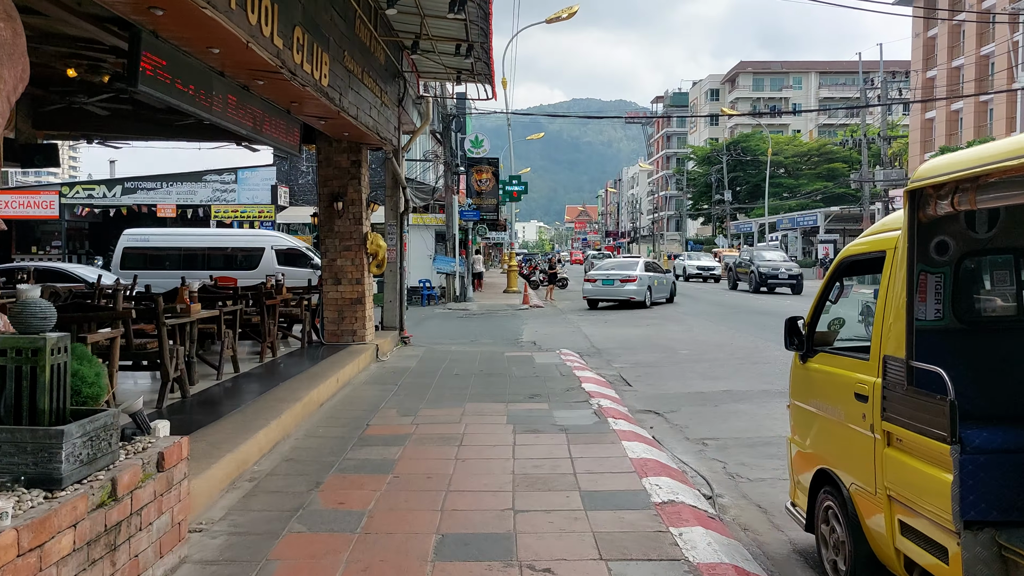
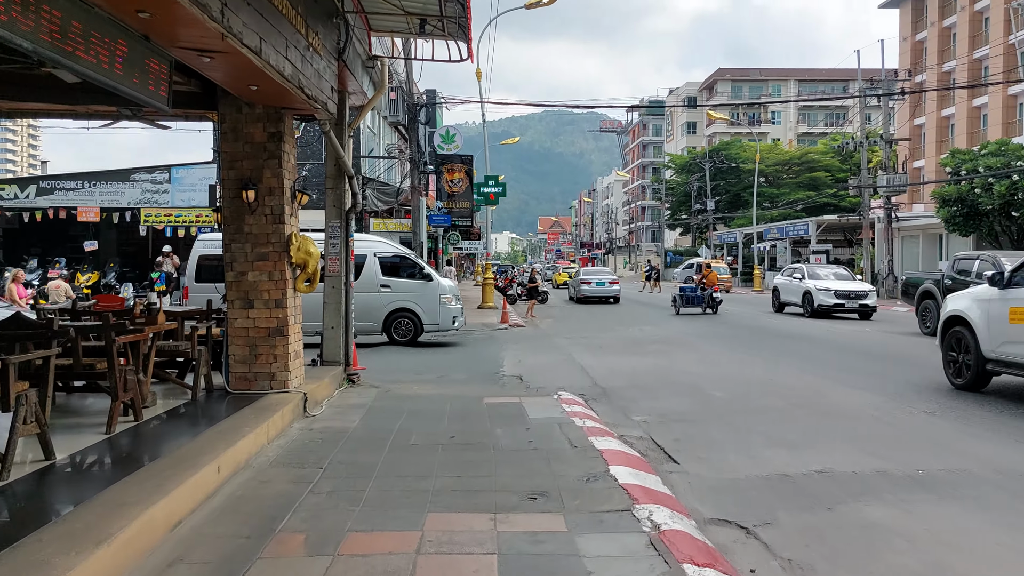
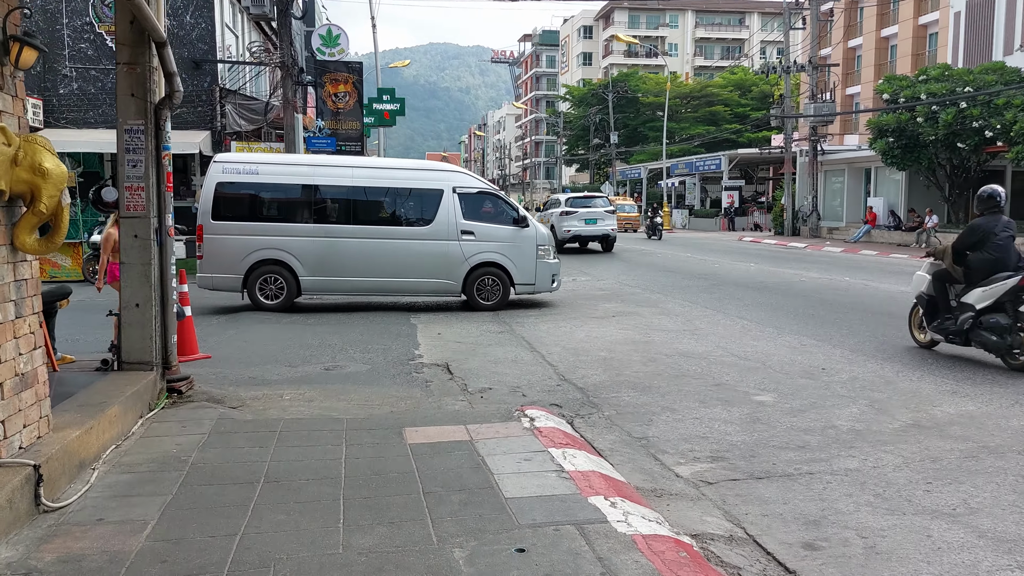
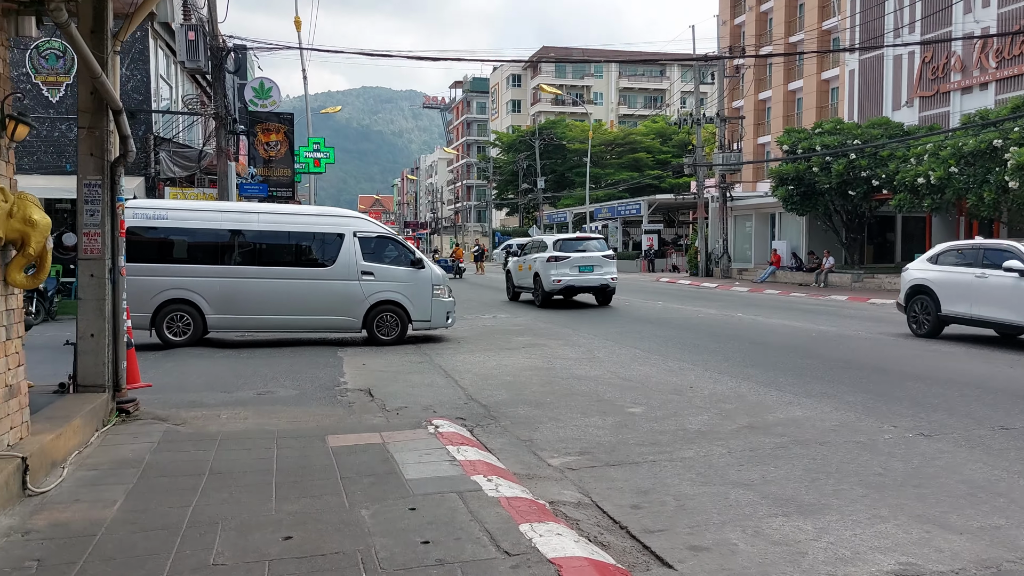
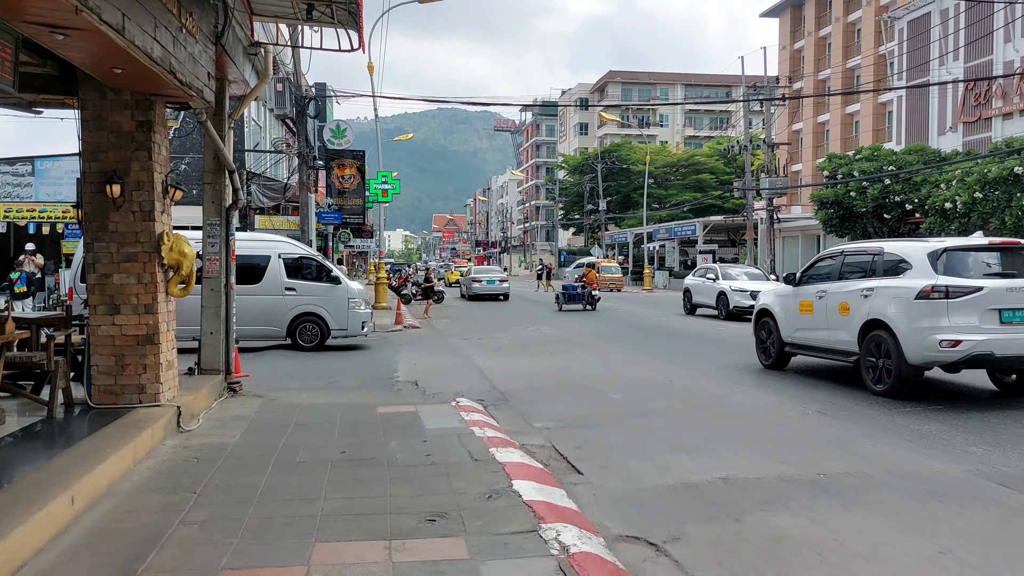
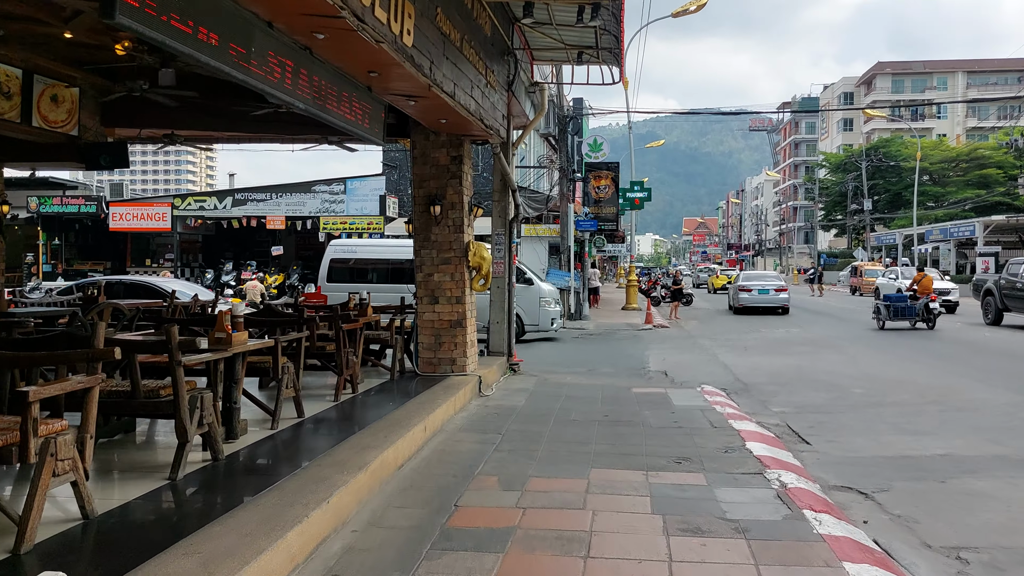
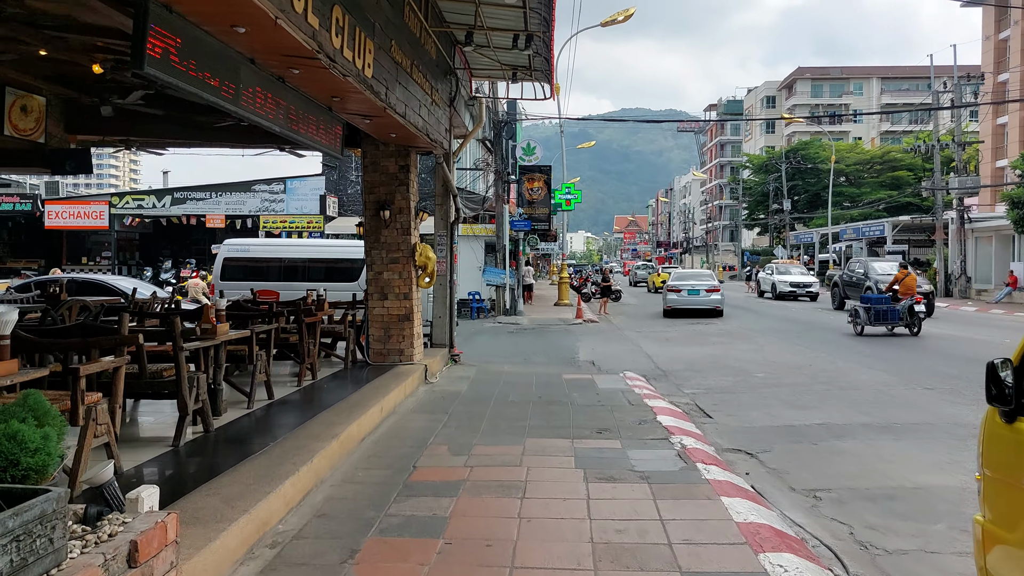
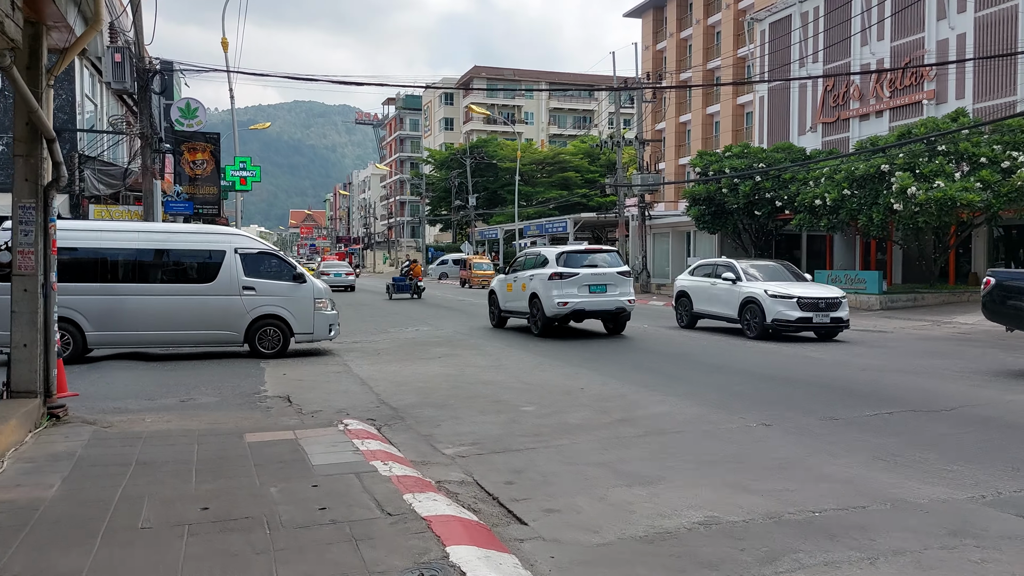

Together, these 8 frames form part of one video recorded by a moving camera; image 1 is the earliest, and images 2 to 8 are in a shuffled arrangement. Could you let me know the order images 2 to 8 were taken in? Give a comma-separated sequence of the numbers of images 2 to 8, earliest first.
7, 6, 2, 5, 8, 4, 3
